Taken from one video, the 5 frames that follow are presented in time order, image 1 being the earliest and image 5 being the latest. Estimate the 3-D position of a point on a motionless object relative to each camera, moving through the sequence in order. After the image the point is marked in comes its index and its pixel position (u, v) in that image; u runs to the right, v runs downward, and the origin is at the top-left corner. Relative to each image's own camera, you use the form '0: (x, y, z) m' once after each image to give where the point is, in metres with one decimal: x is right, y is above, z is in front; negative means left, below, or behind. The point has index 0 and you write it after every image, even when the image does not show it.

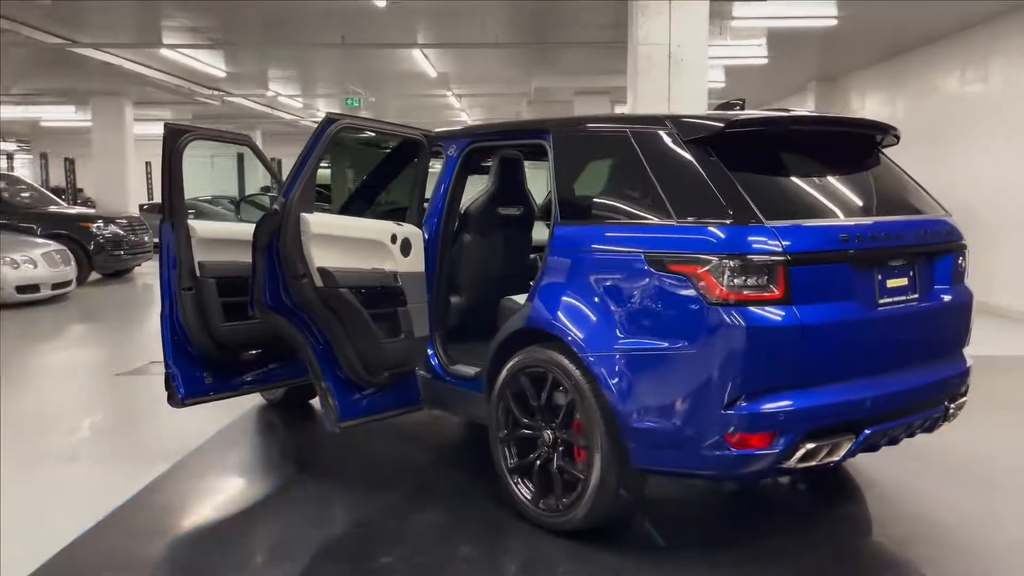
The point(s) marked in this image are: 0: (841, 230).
0: (+1.0, +0.2, +2.5) m
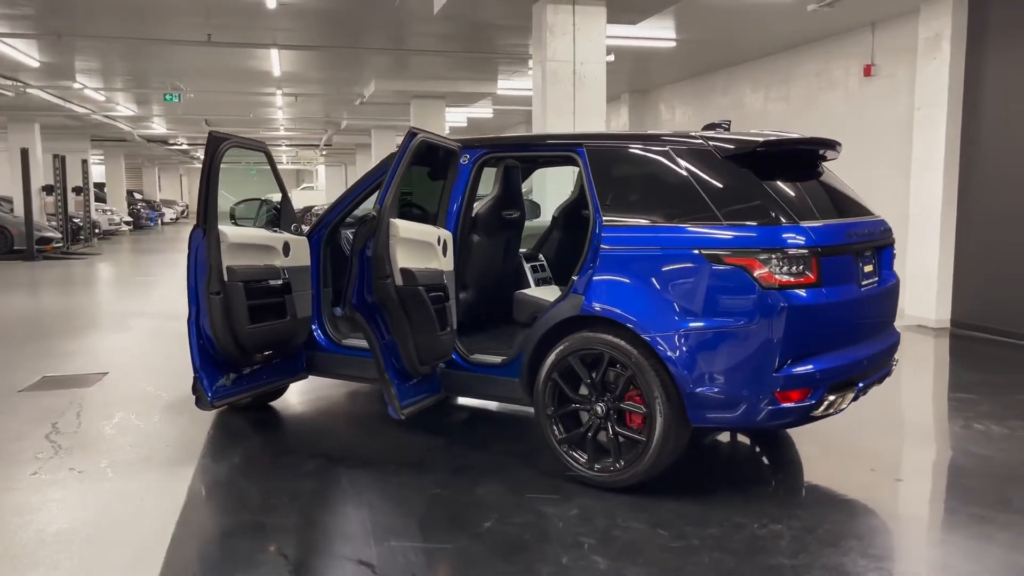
0: (+1.2, +0.2, +3.2) m
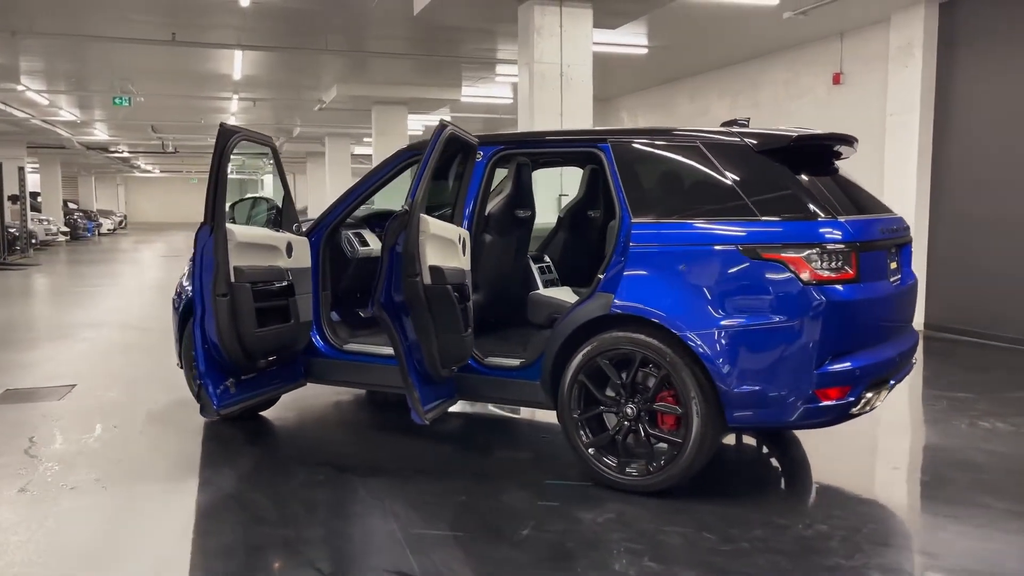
0: (+1.4, +0.2, +3.2) m
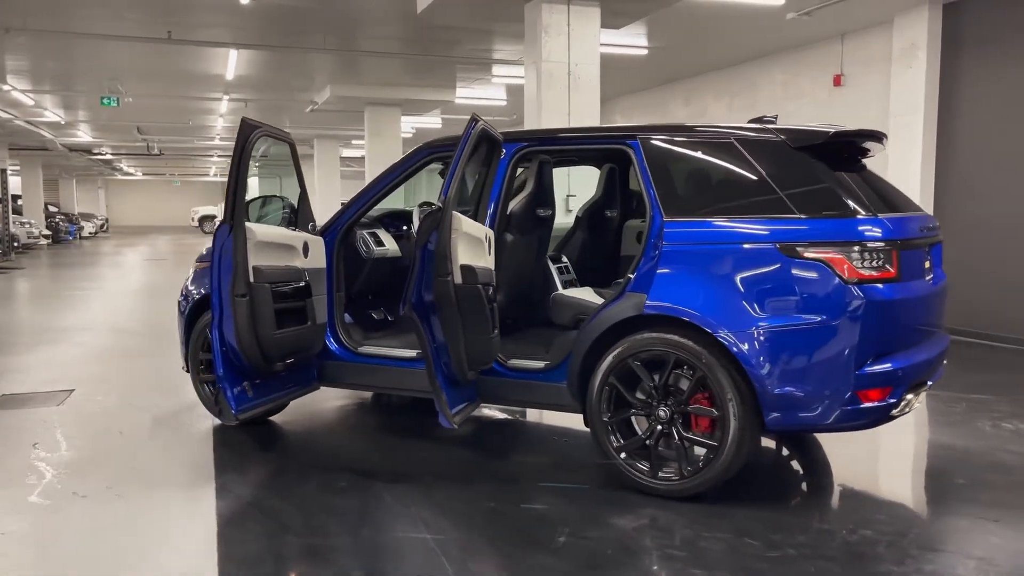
0: (+1.5, +0.2, +3.1) m
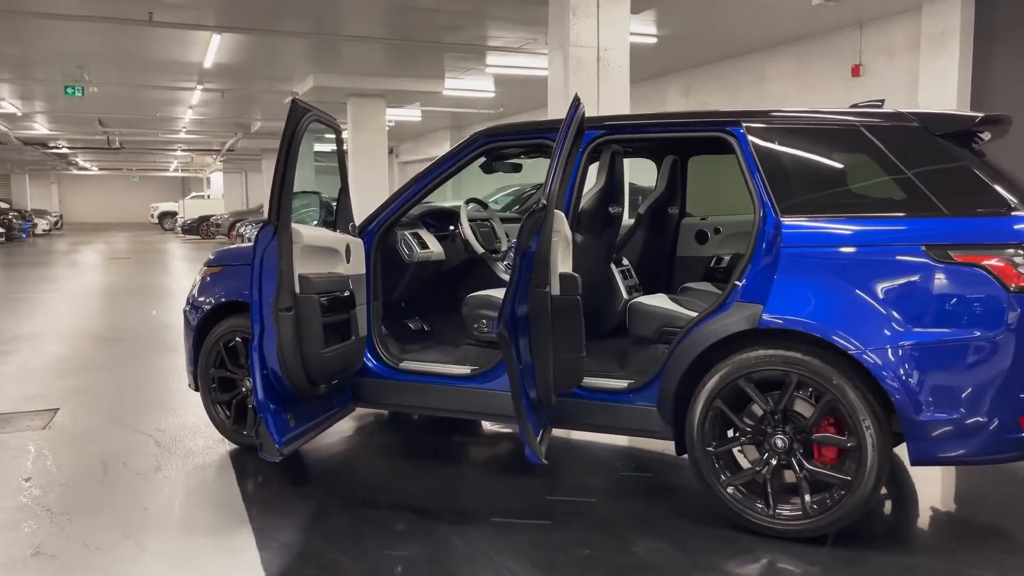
0: (+1.8, +0.2, +2.7) m
